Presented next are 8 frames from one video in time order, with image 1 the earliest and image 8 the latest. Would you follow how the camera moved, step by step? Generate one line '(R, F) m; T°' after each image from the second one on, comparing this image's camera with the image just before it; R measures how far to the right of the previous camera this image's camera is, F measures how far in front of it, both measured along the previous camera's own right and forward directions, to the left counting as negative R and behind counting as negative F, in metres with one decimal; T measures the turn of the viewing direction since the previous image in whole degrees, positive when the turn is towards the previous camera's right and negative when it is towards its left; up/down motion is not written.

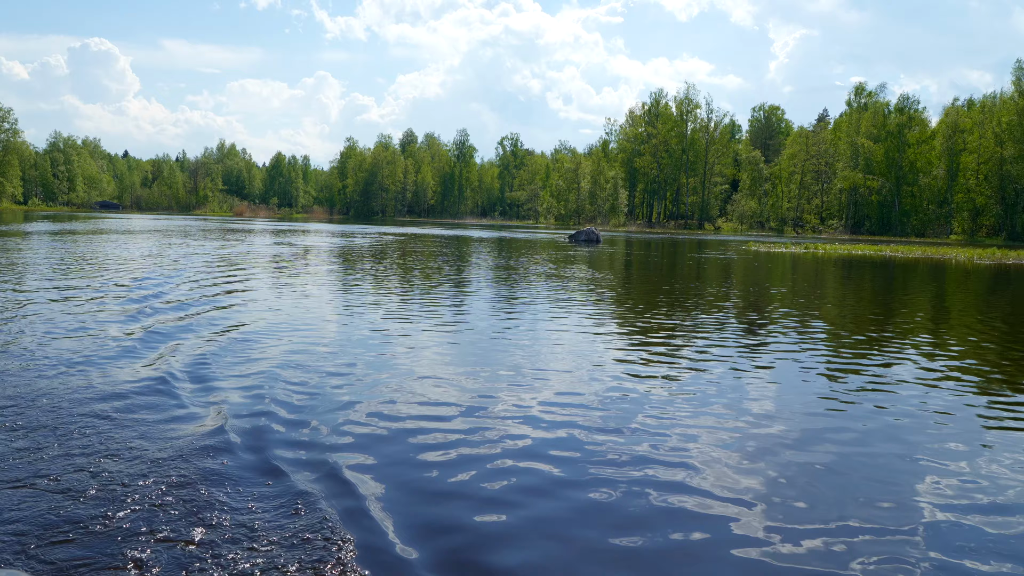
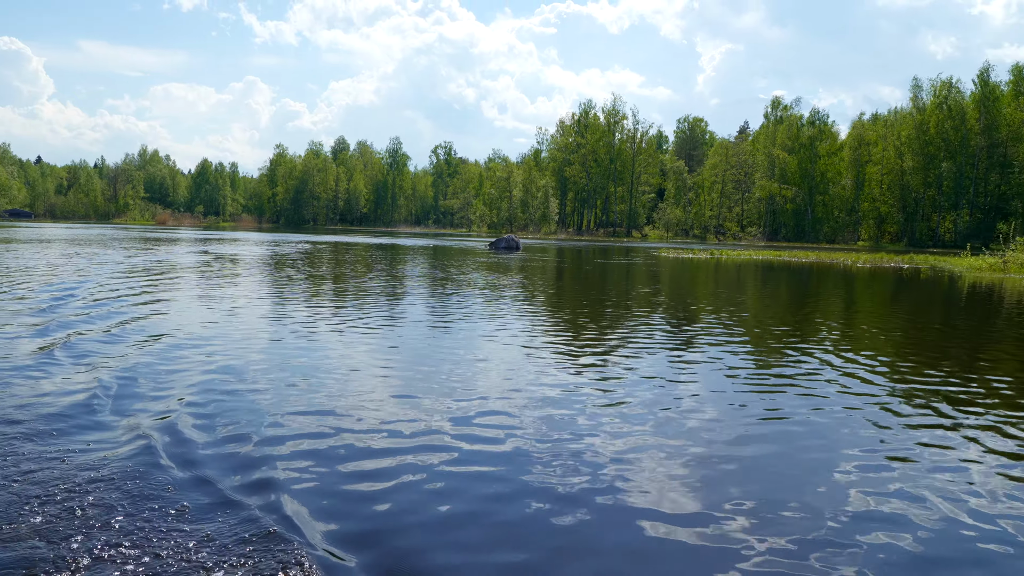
(+0.5, -0.5) m; +5°
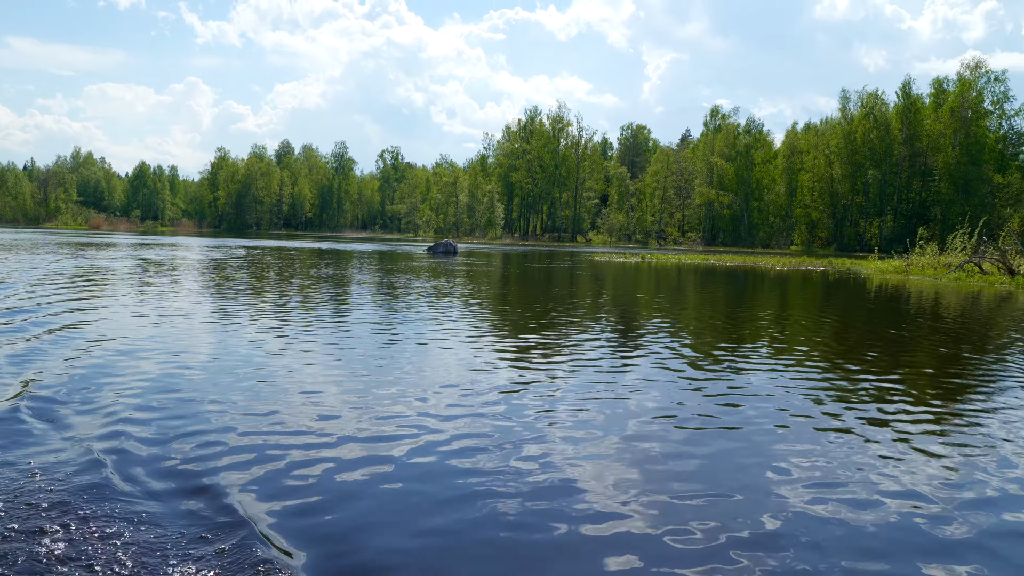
(+0.4, -0.3) m; +4°
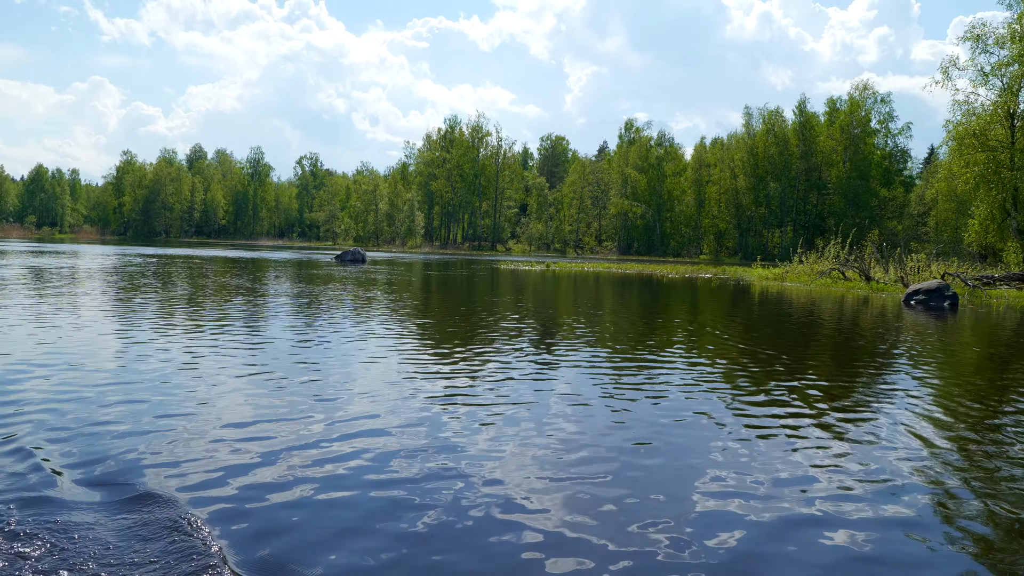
(+0.5, -0.4) m; +6°
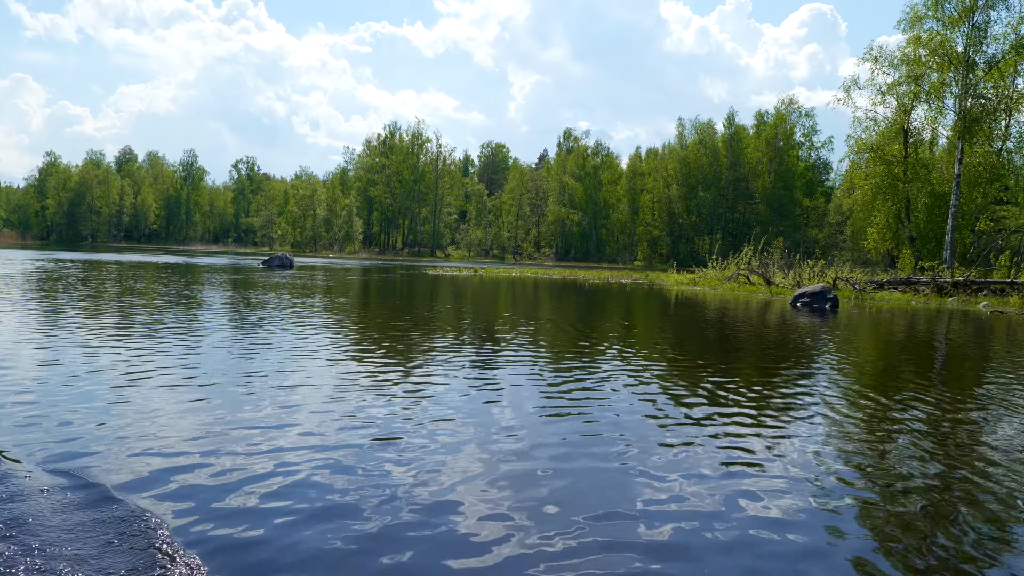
(+0.5, -0.4) m; +5°
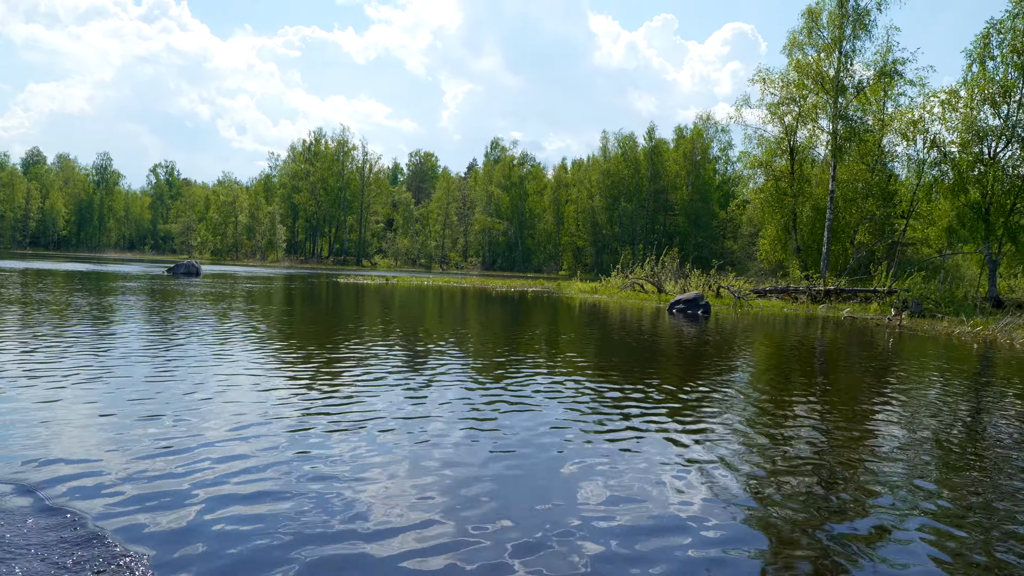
(+0.6, -0.4) m; +5°
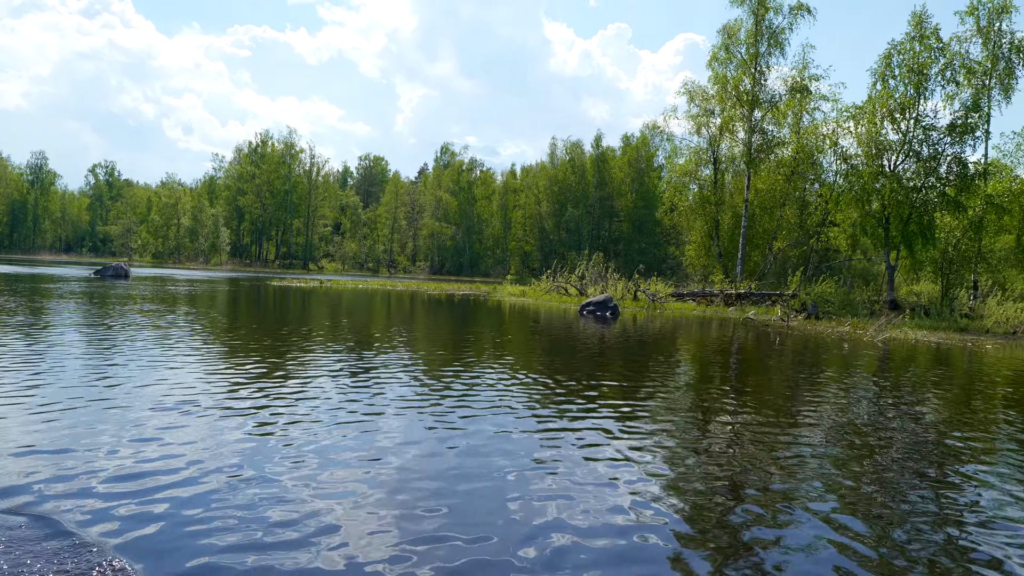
(+0.6, -0.4) m; +4°
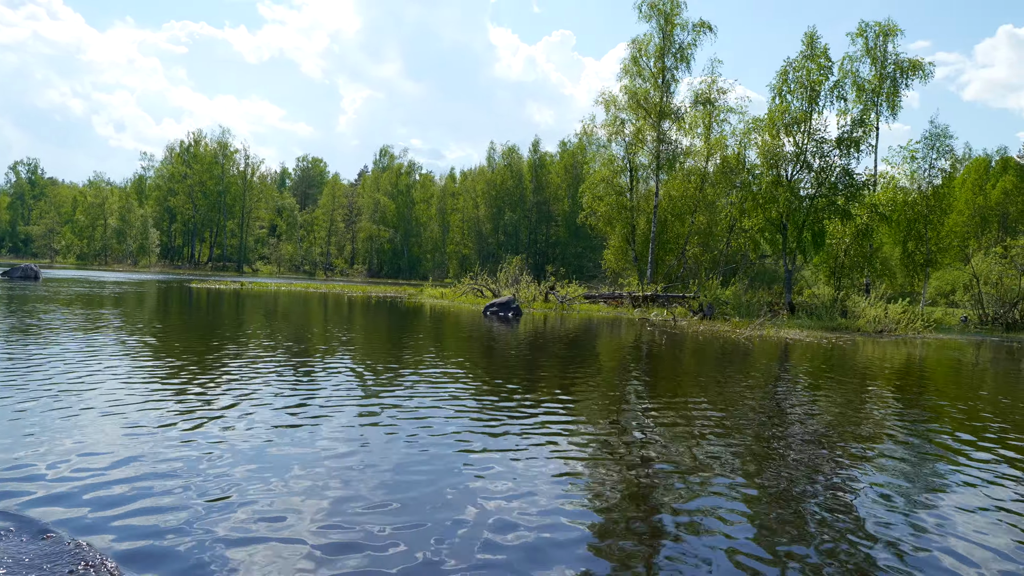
(+0.6, -0.4) m; +4°
